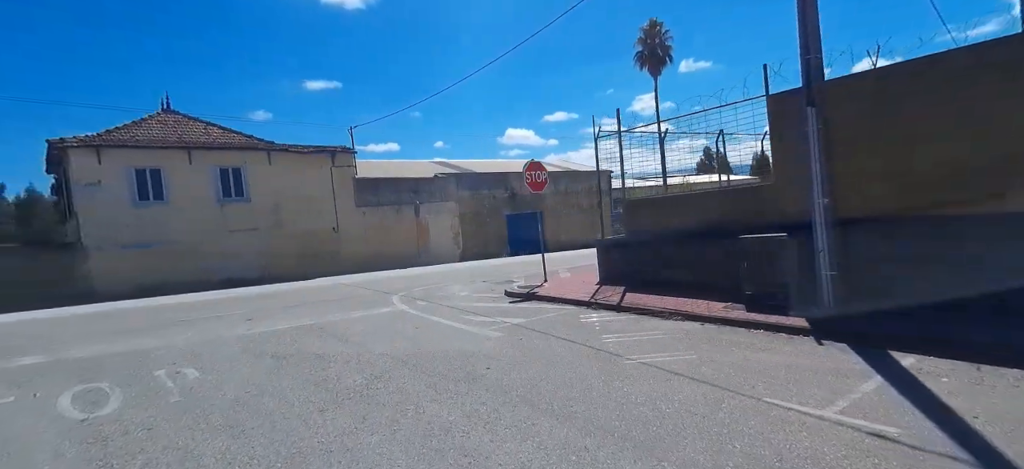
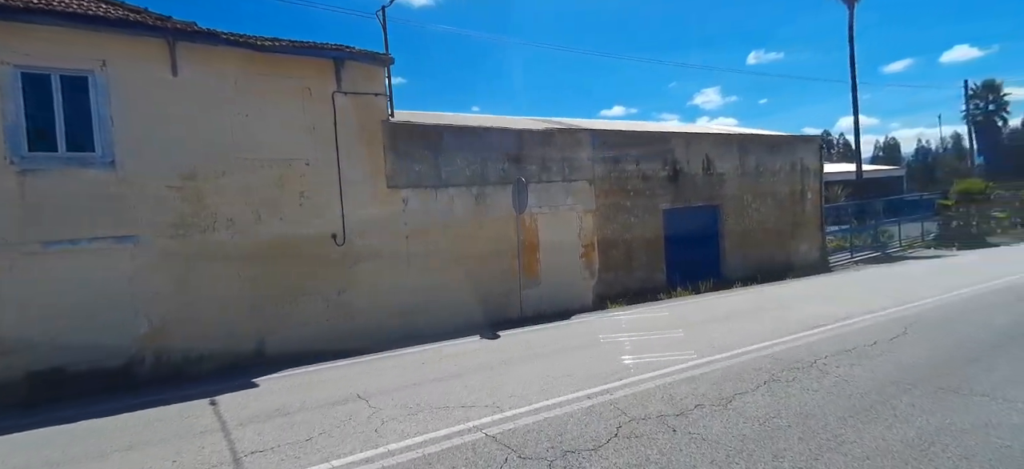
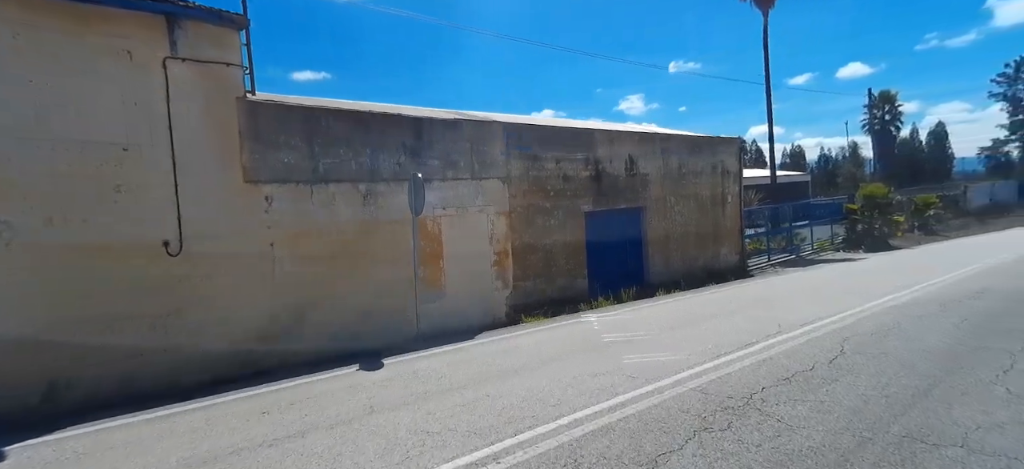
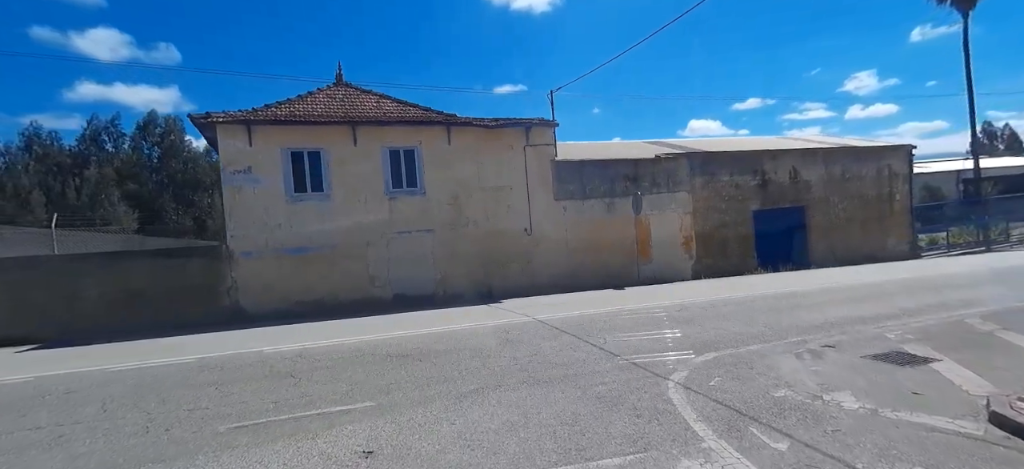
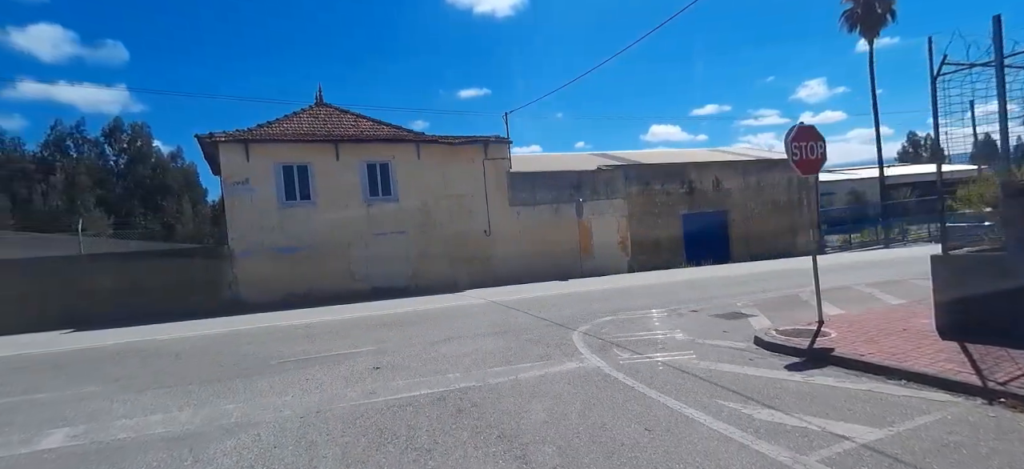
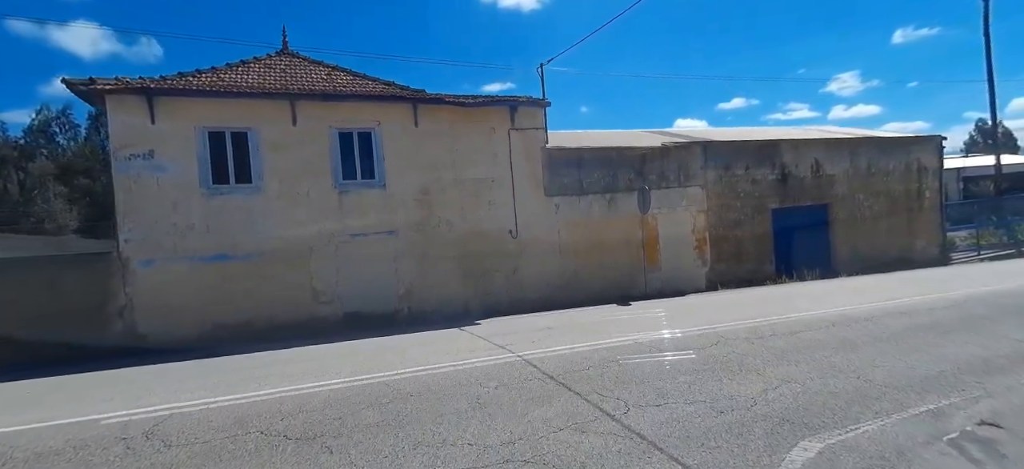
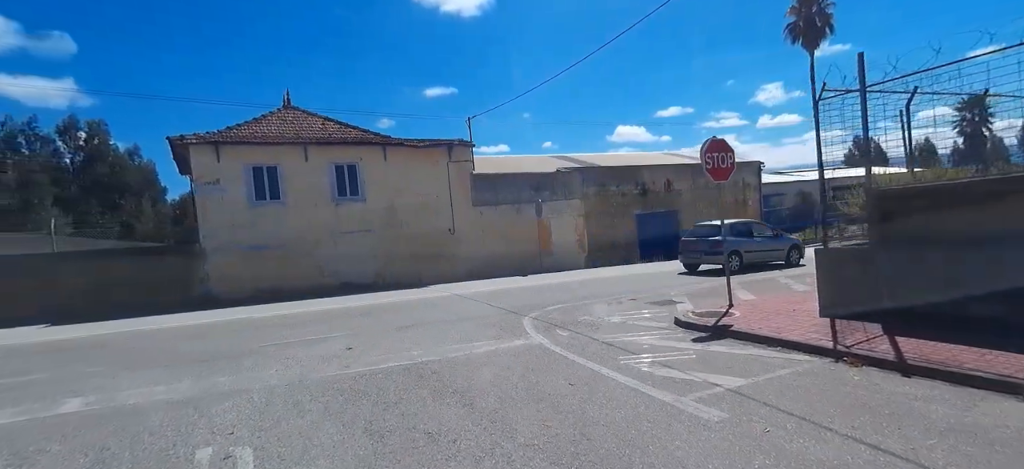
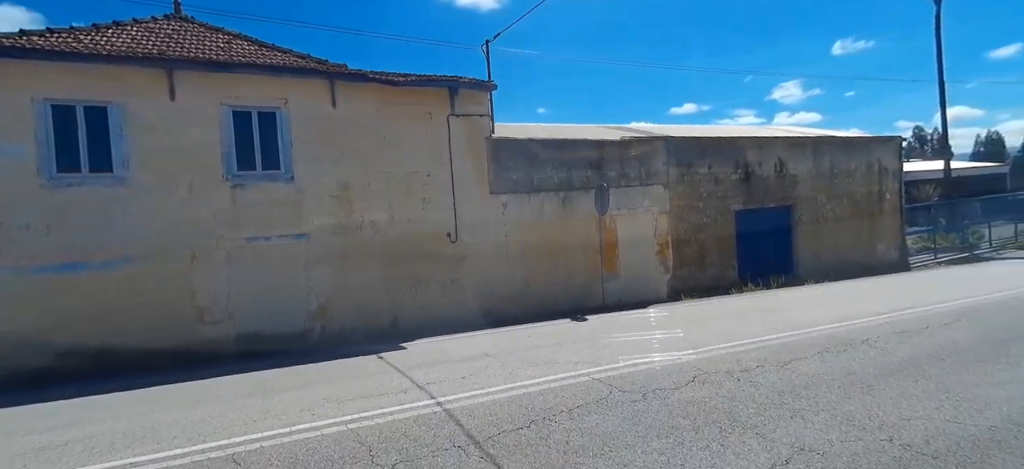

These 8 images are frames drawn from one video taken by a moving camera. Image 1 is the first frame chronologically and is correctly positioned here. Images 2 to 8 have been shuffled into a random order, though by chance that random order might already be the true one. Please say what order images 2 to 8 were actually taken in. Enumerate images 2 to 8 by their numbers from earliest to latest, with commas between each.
7, 5, 4, 6, 8, 2, 3
